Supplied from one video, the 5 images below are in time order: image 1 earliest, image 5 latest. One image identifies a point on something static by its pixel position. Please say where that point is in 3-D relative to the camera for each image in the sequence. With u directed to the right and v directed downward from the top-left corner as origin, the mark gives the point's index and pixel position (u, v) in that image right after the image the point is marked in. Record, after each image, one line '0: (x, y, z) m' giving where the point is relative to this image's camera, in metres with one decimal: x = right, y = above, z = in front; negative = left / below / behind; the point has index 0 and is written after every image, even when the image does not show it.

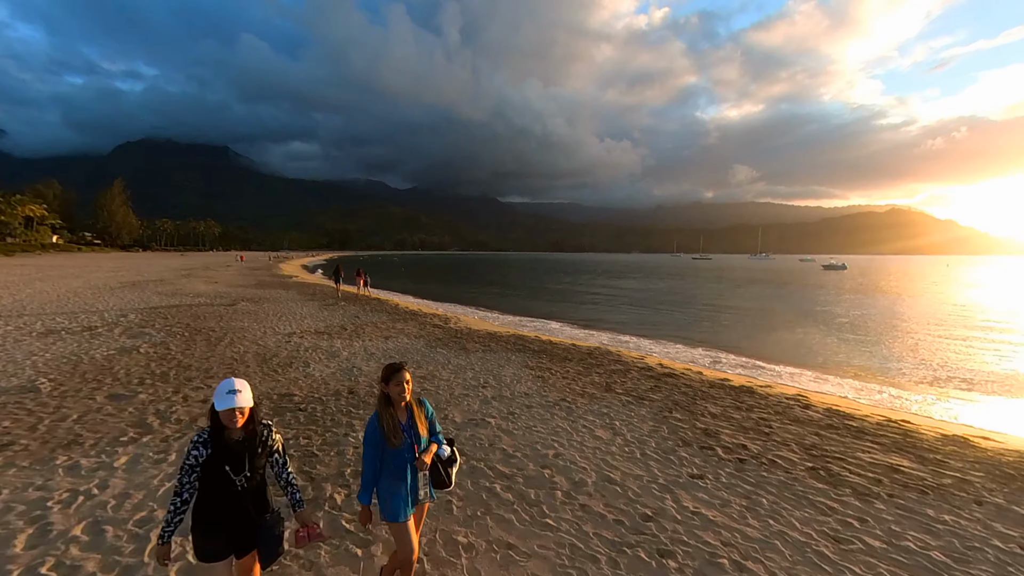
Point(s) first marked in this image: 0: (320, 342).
0: (-9.1, -2.5, +16.0) m
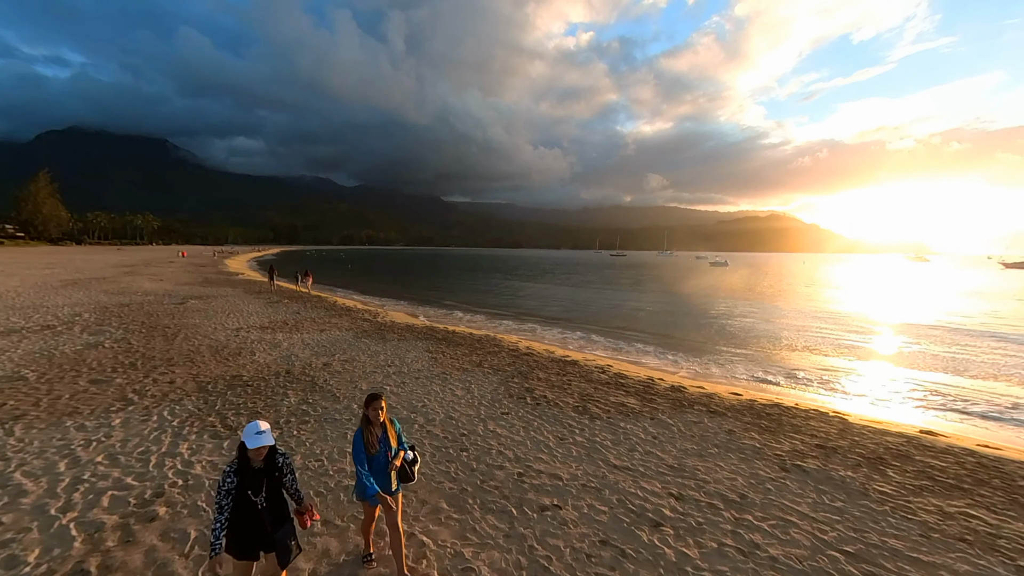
0: (-13.8, -2.6, +19.0) m
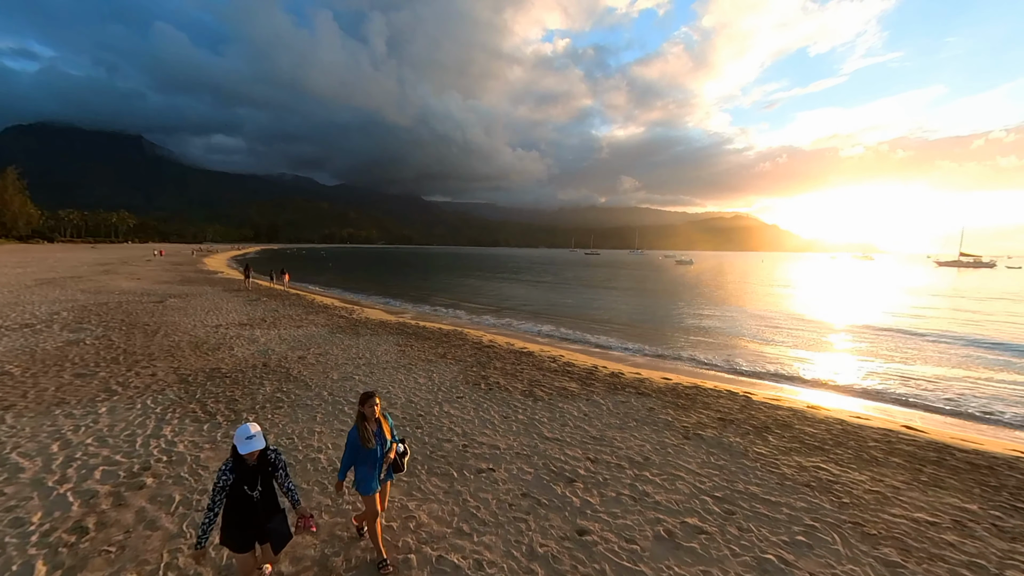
0: (-15.7, -2.5, +19.9) m
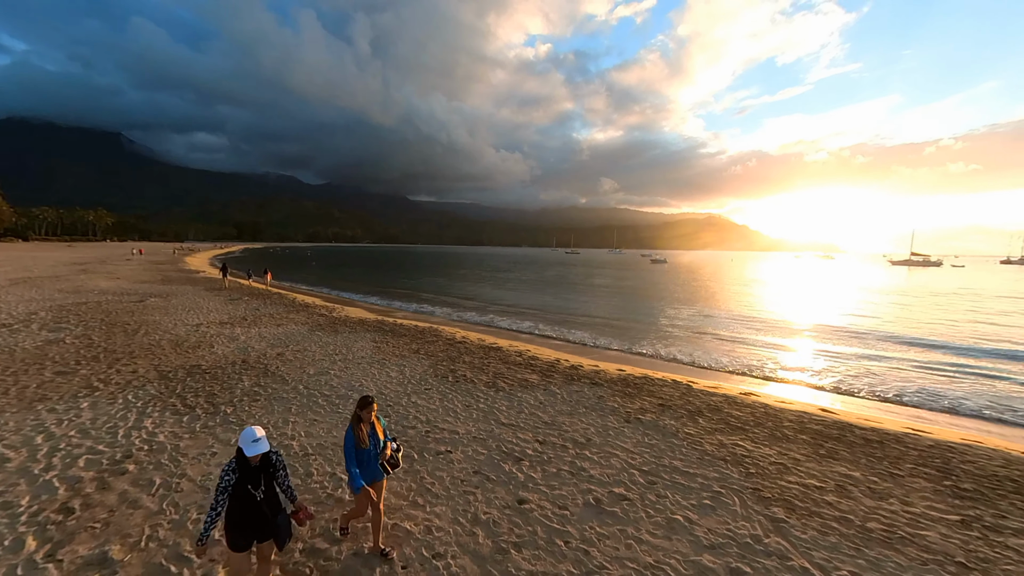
0: (-17.3, -2.5, +20.5) m
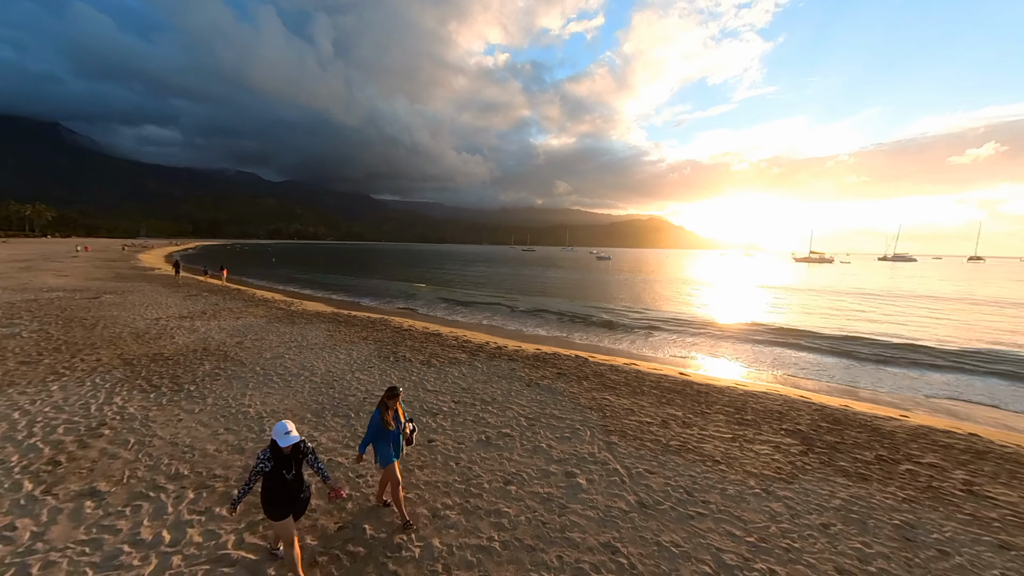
0: (-21.1, -2.2, +21.9) m
